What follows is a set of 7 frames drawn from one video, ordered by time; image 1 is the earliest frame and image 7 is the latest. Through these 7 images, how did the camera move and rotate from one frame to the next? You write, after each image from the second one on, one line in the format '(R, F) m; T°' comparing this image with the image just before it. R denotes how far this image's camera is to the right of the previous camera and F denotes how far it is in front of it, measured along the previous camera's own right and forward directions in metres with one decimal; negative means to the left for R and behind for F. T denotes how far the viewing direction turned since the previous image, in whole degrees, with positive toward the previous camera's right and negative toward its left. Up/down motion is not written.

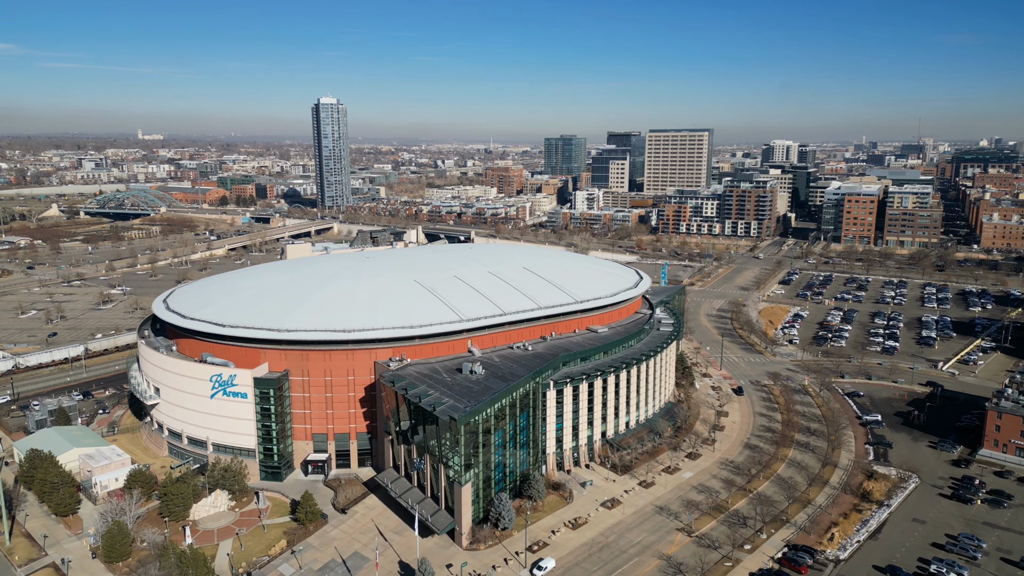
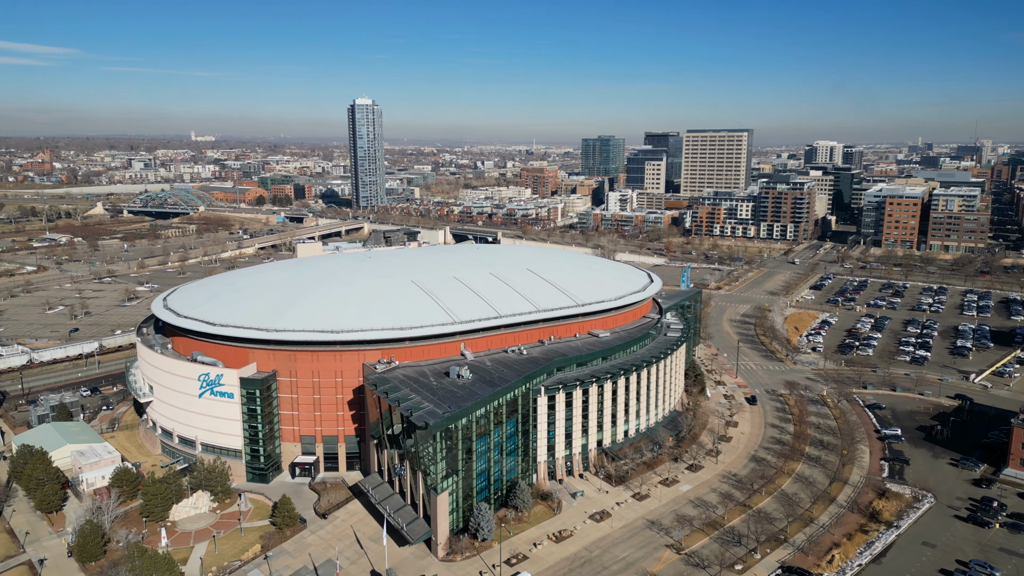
(+2.0, +1.0) m; -3°
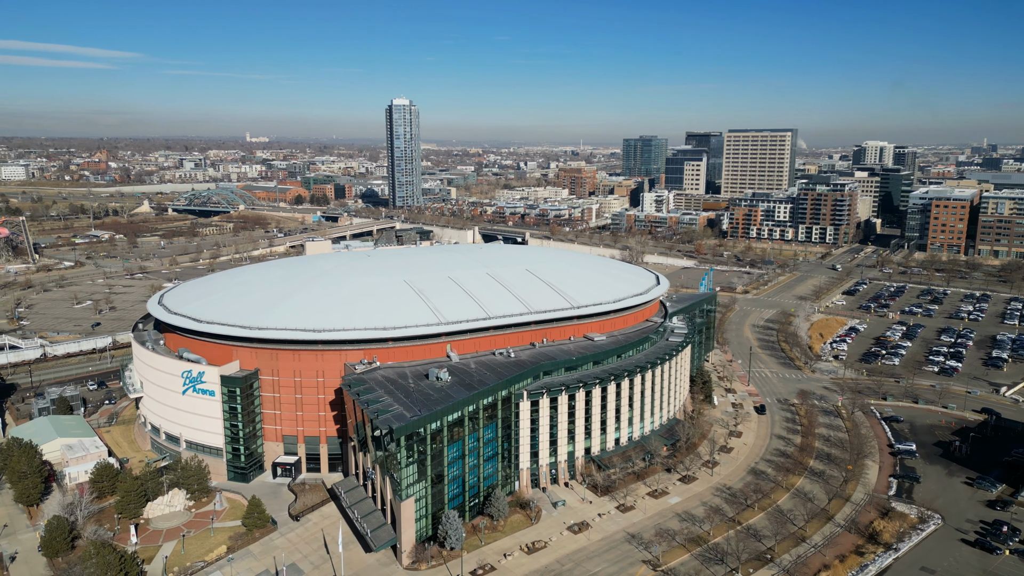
(+2.4, +1.0) m; -4°
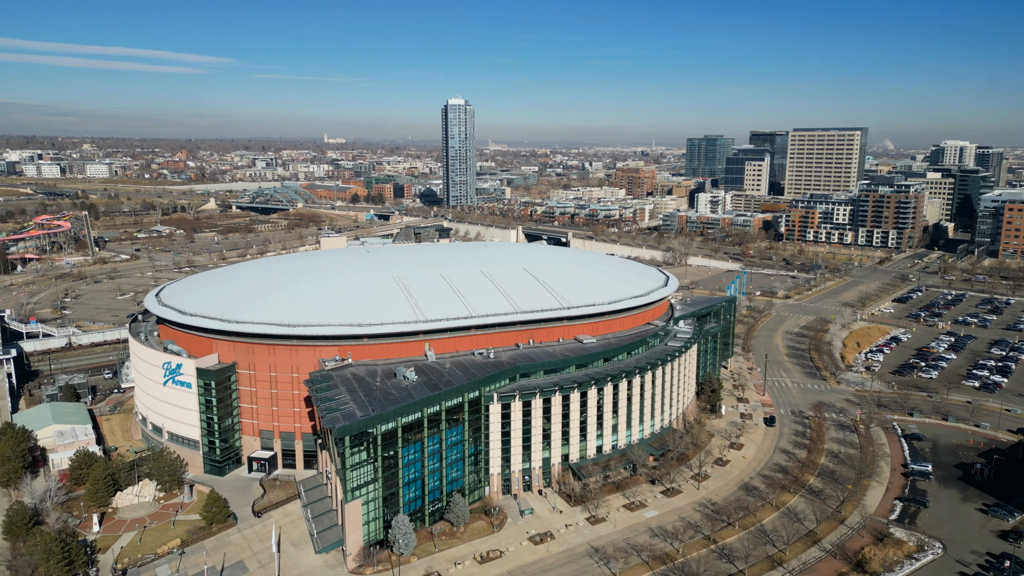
(+3.5, +1.2) m; -5°
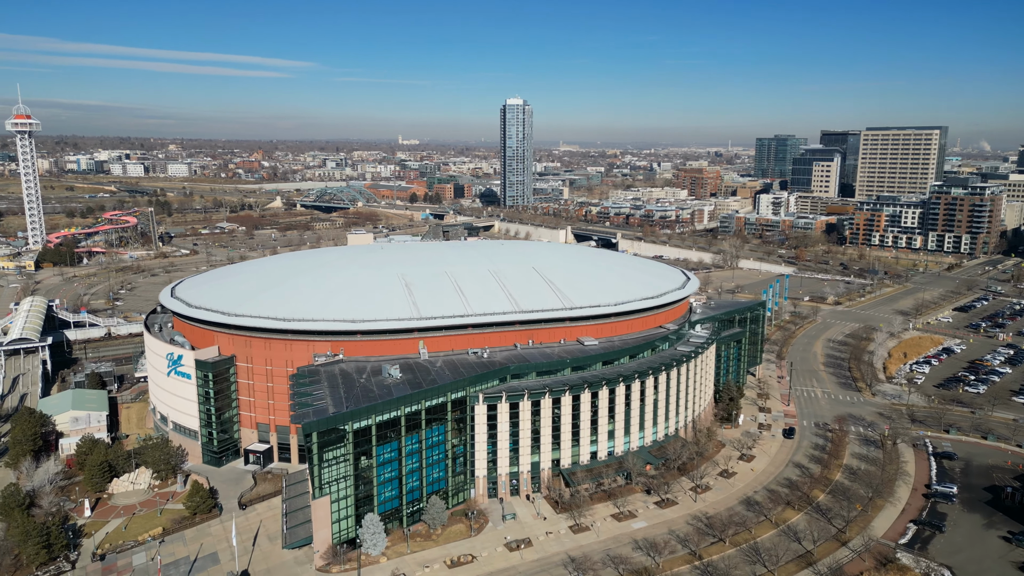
(+2.8, +0.8) m; -5°
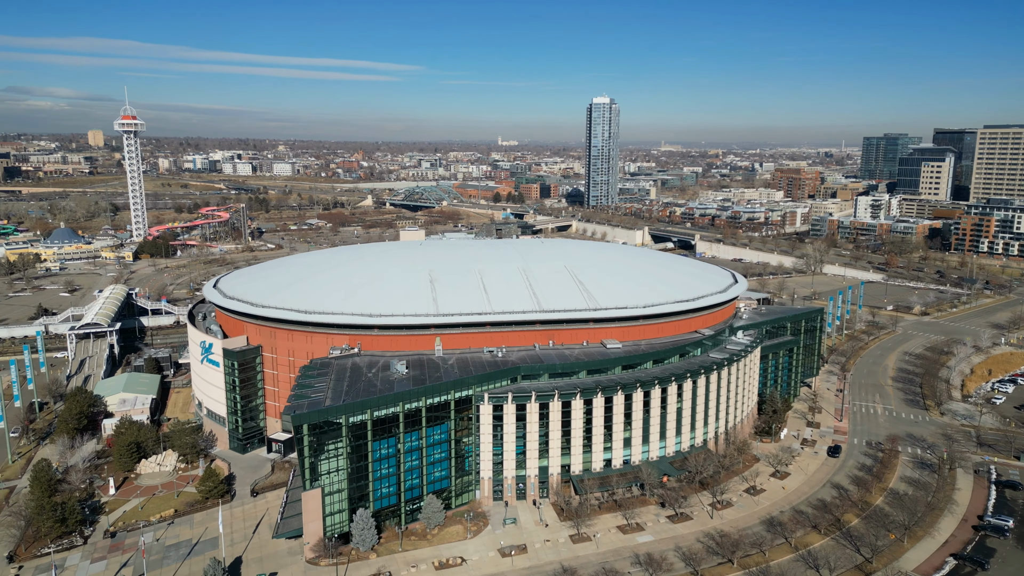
(+3.0, +0.9) m; -7°
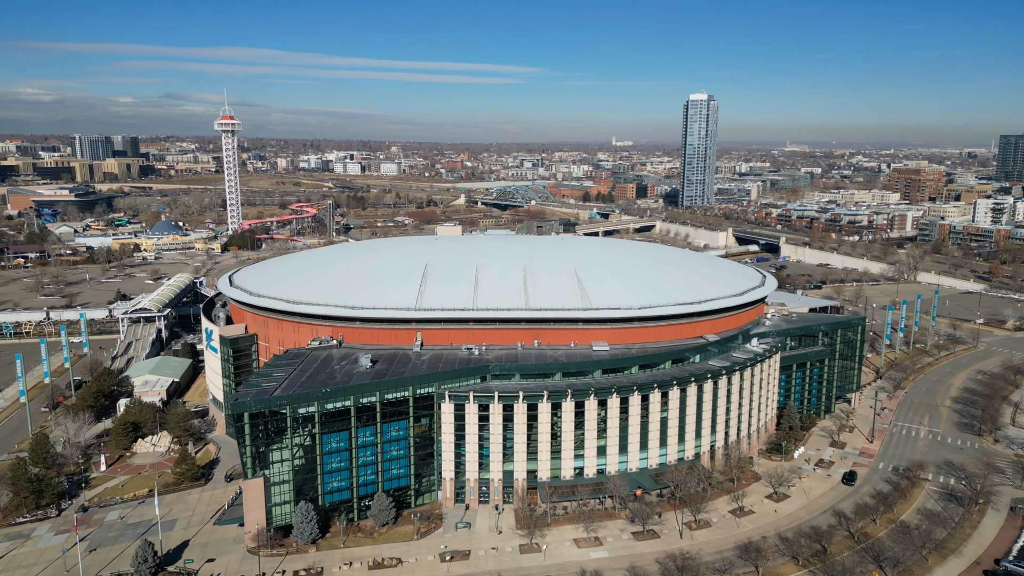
(+4.8, +1.4) m; -9°
